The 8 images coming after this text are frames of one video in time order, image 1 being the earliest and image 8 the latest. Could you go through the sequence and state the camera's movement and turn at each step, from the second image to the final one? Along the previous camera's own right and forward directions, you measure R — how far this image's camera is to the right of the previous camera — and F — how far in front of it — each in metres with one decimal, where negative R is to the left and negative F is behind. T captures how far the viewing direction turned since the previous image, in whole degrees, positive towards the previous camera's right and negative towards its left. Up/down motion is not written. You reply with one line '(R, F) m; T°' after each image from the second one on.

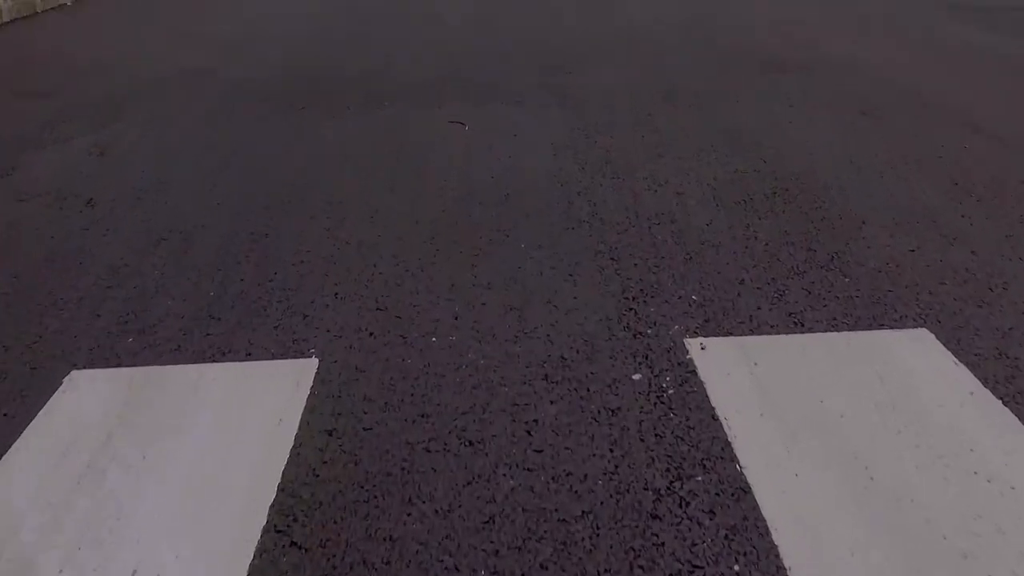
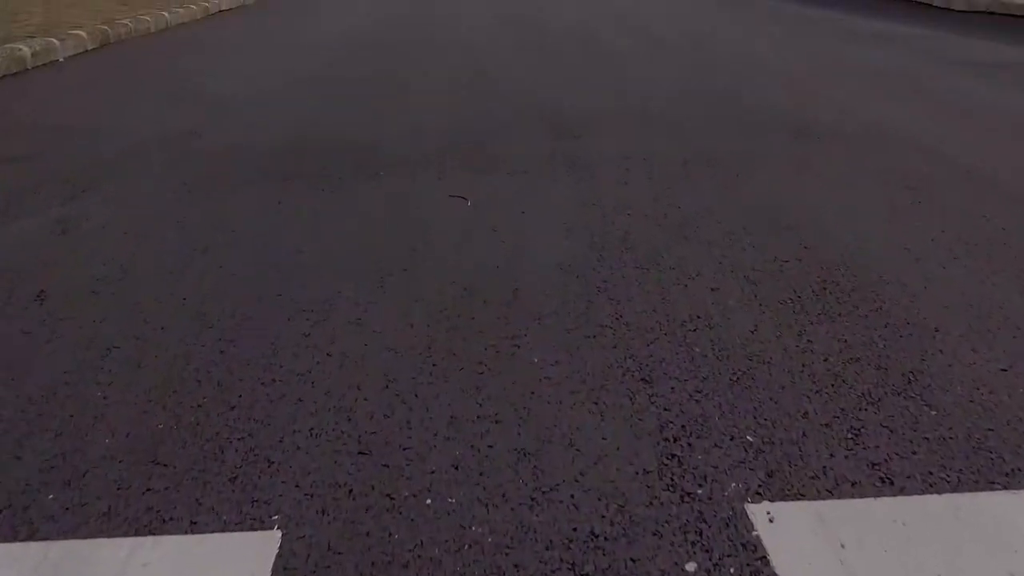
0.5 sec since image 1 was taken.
(0.0, +0.2) m; 0°
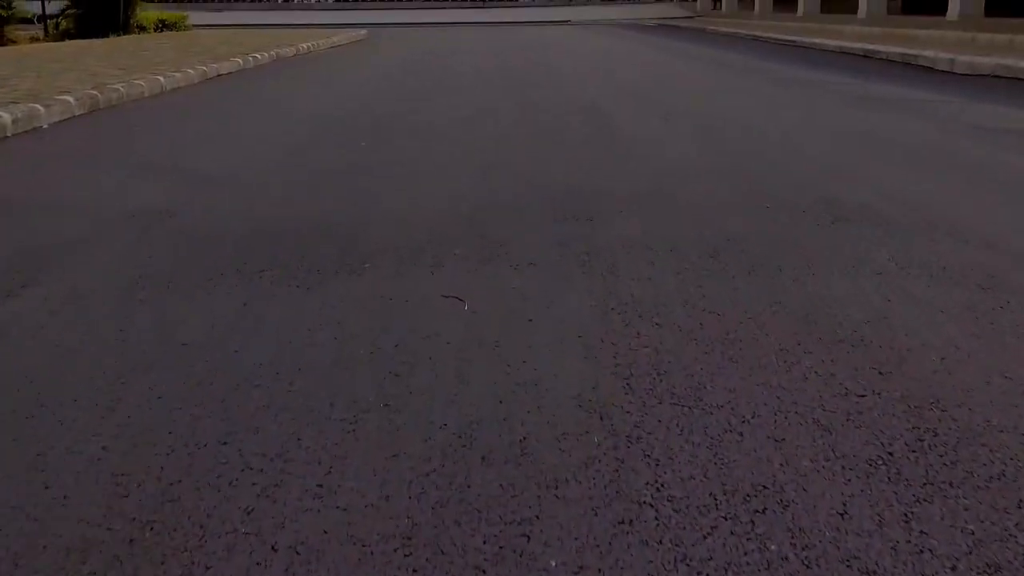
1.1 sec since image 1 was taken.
(0.0, +0.3) m; 0°
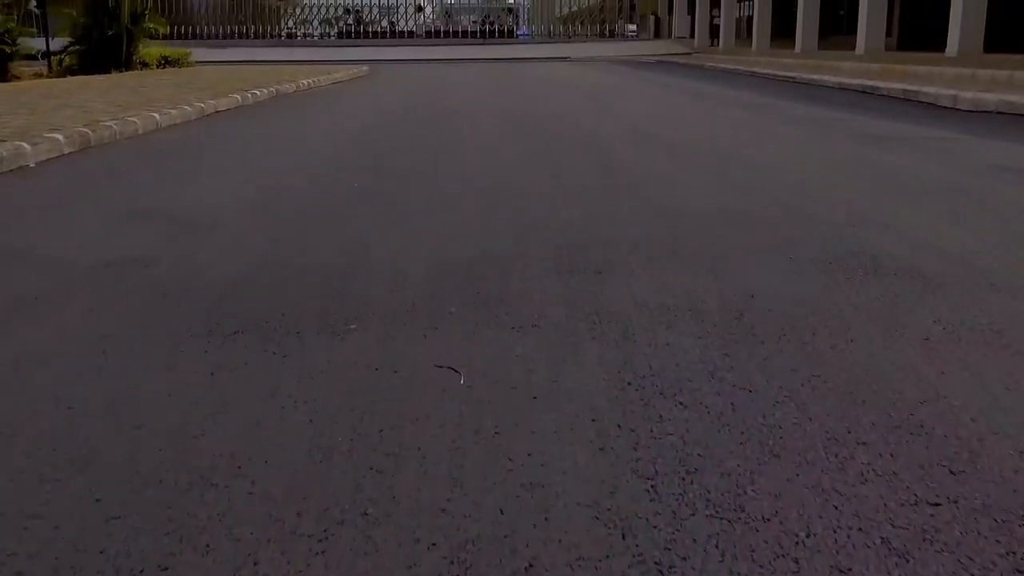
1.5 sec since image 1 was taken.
(0.0, +0.2) m; 0°
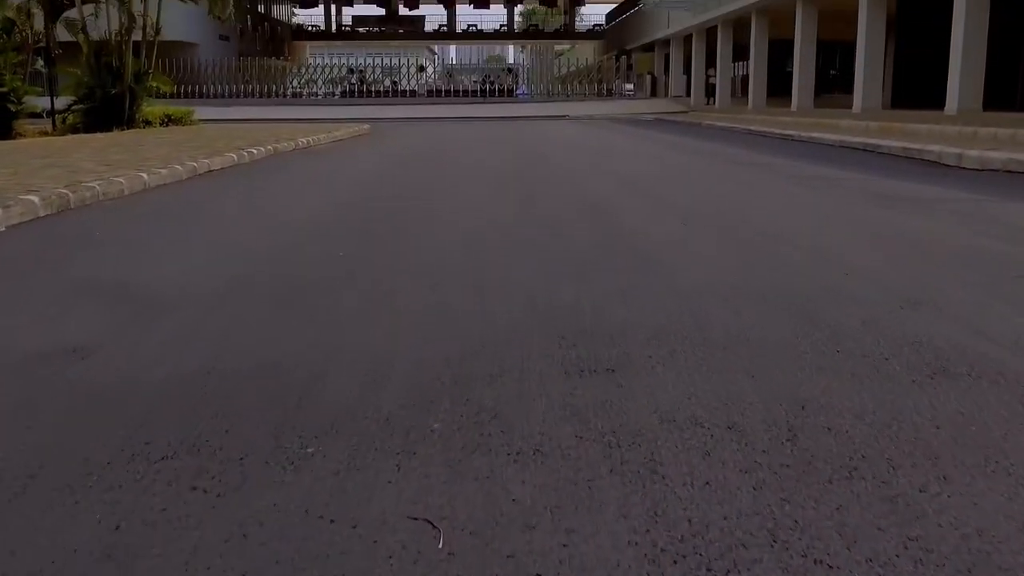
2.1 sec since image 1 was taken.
(0.0, +0.4) m; 0°
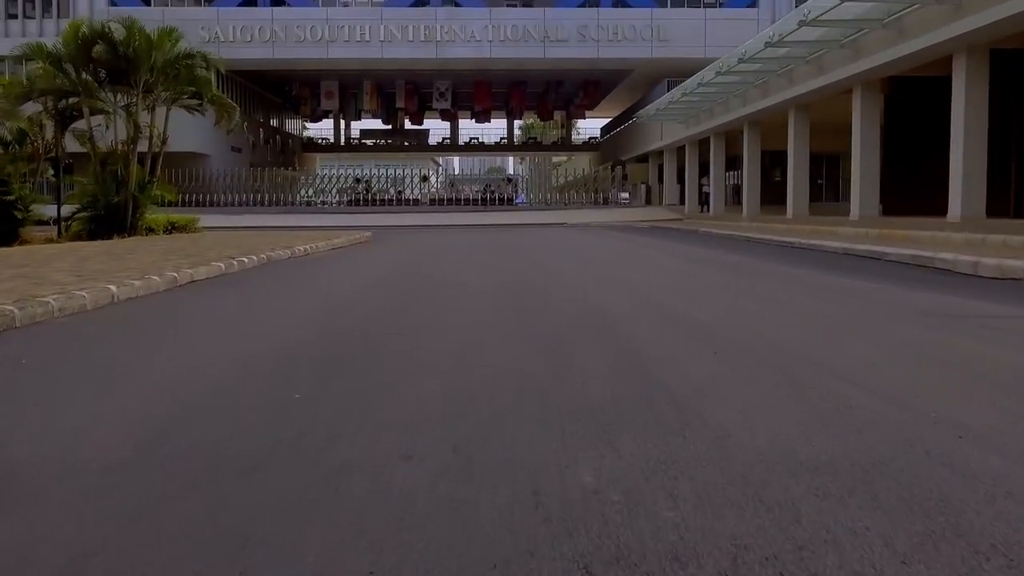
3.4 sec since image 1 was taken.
(0.0, +0.8) m; 0°
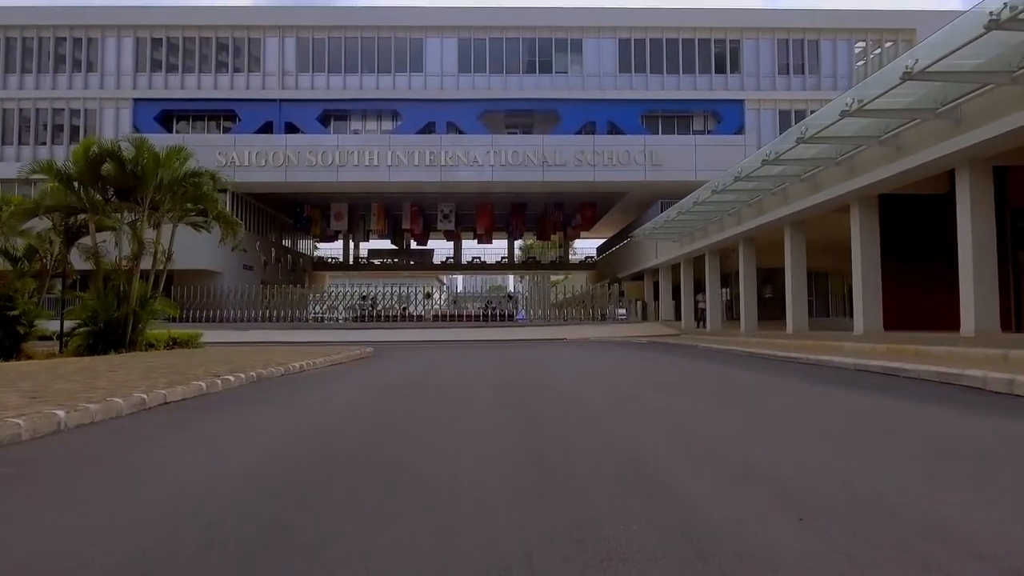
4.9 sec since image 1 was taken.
(0.0, +1.1) m; 0°
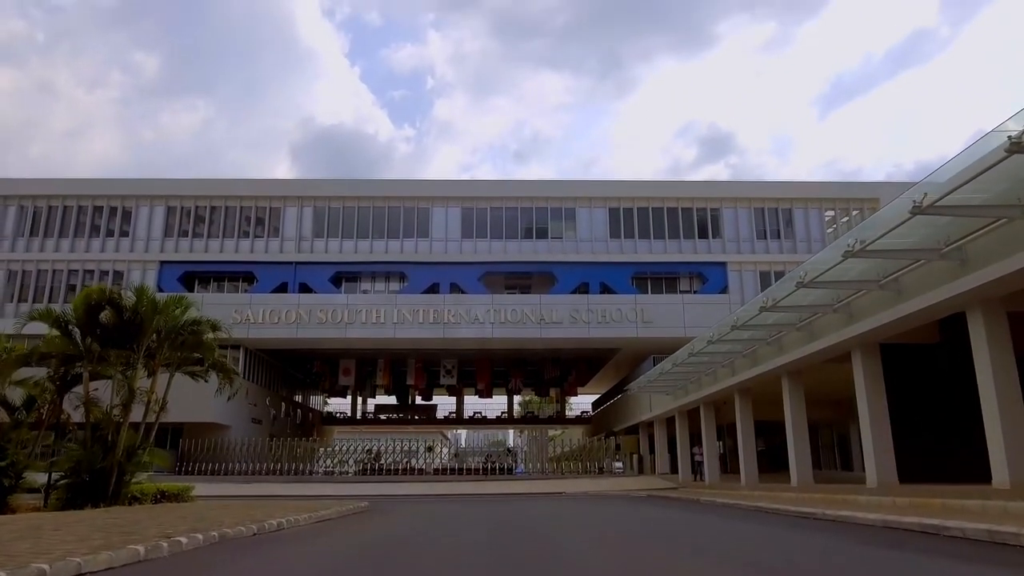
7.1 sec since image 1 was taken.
(0.0, +2.0) m; 0°
